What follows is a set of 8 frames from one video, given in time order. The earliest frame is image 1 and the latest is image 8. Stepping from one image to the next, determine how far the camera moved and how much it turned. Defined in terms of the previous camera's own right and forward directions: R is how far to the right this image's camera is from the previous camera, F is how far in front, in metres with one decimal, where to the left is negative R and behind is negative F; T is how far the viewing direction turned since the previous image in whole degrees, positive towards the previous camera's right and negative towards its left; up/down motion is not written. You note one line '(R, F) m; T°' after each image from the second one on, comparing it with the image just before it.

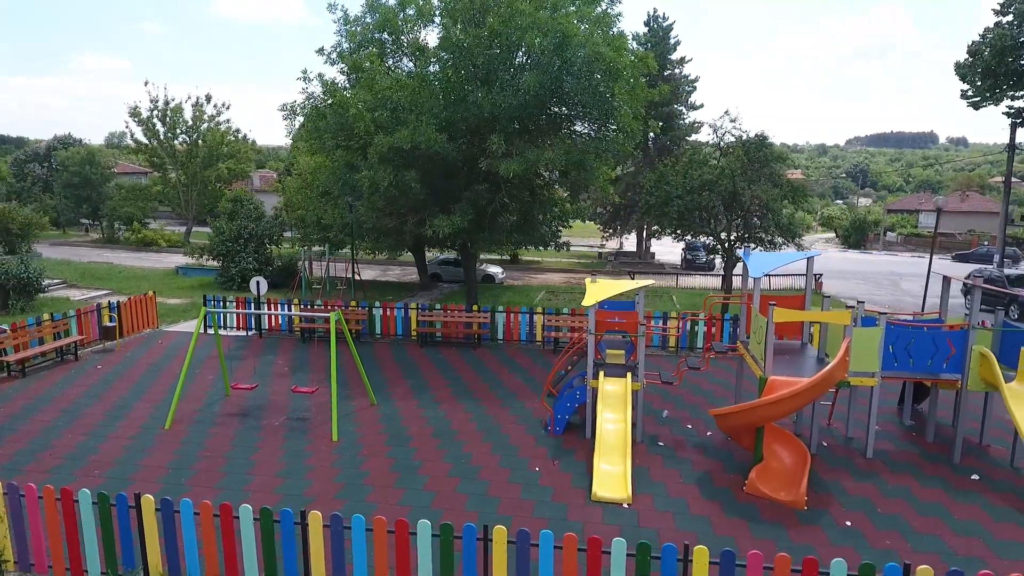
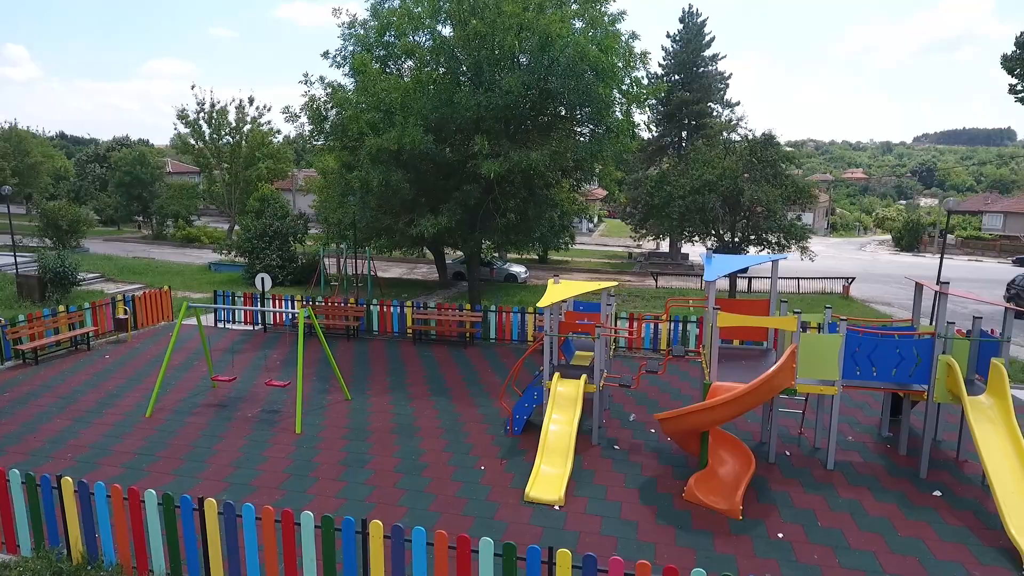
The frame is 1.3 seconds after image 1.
(+1.3, 0.0) m; -5°
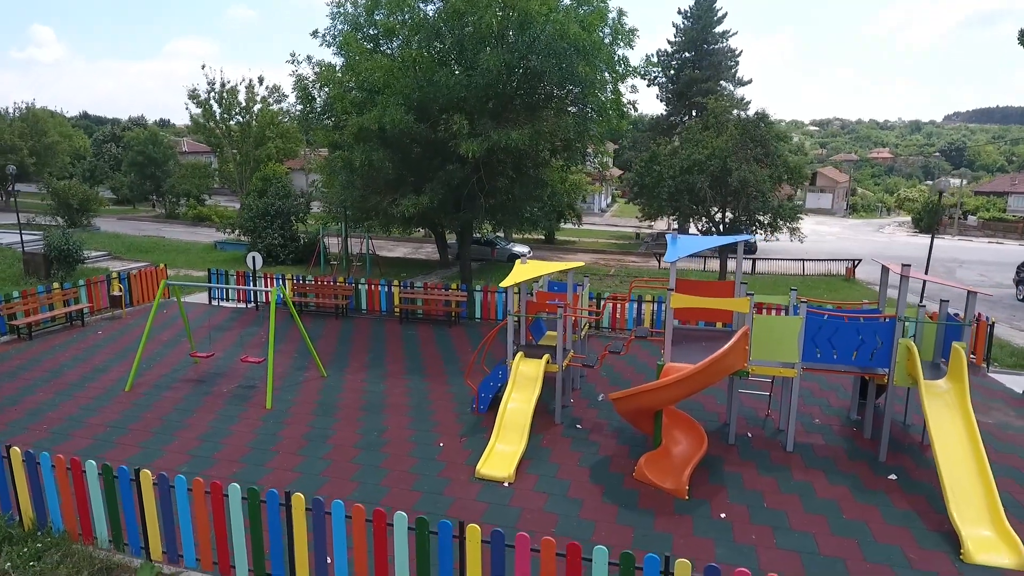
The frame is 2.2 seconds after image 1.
(+0.8, 0.0) m; -2°
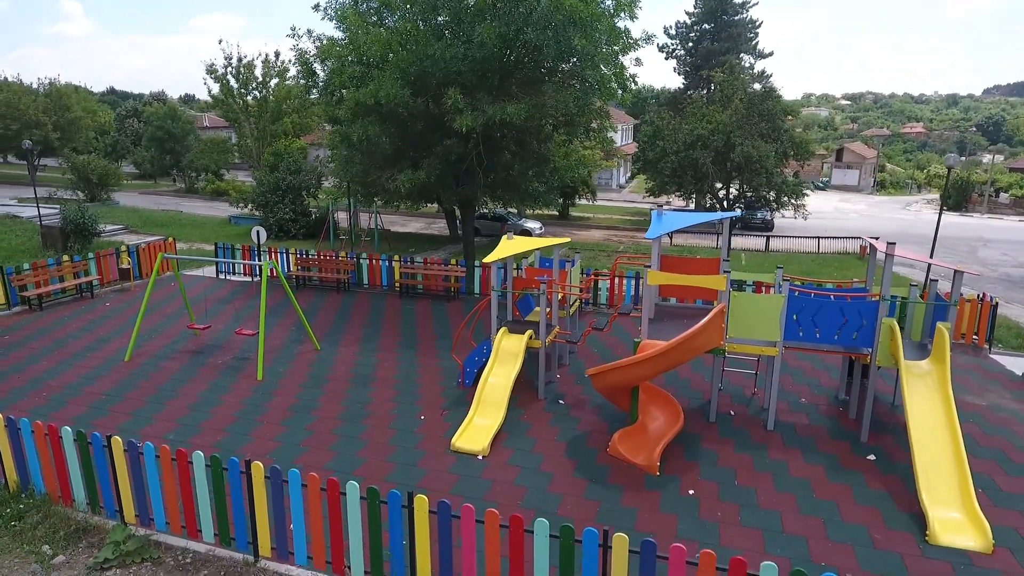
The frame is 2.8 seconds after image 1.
(+0.6, 0.0) m; -2°
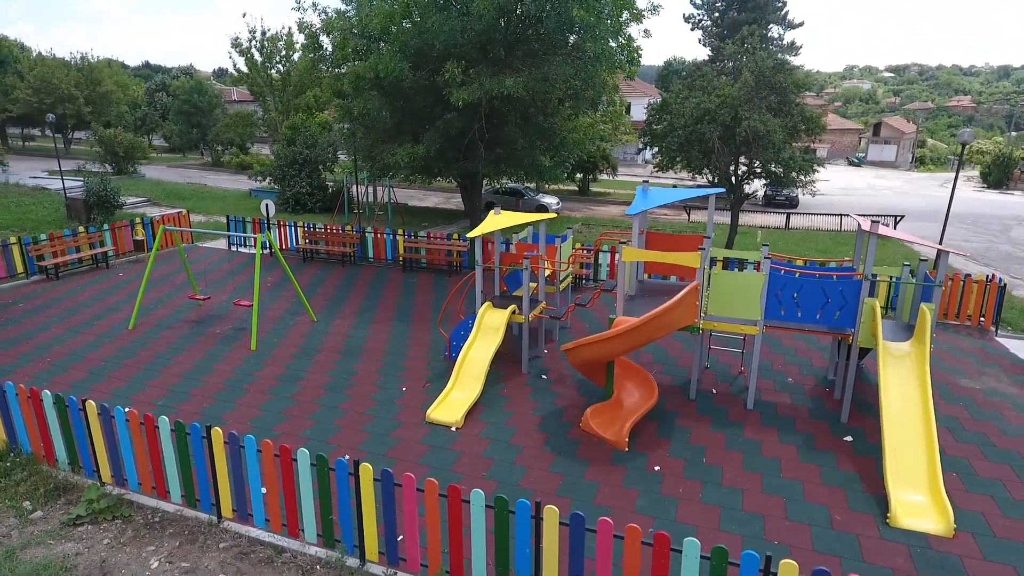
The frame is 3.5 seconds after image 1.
(+0.7, 0.0) m; -3°
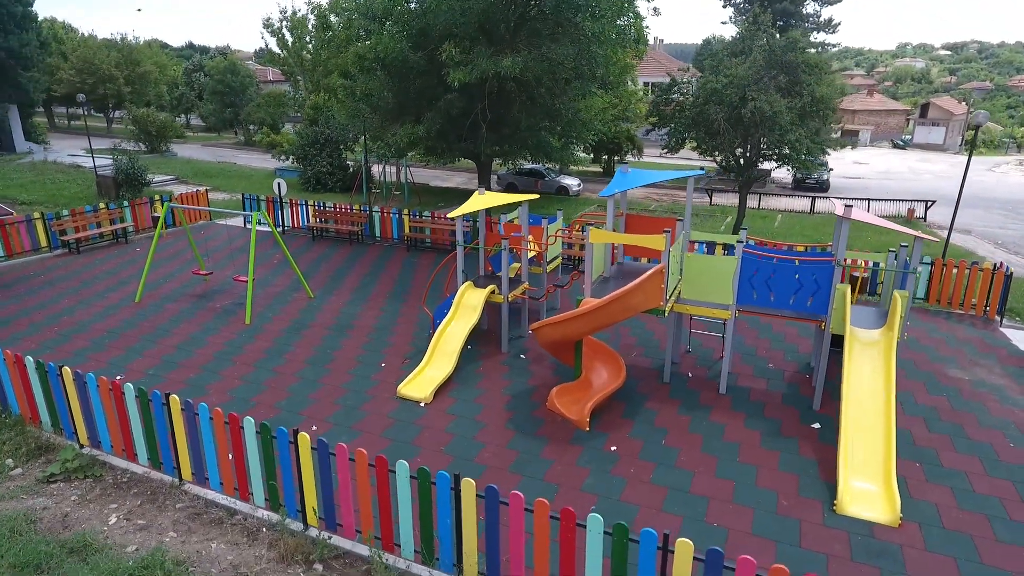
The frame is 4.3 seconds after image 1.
(+0.8, -0.1) m; -3°
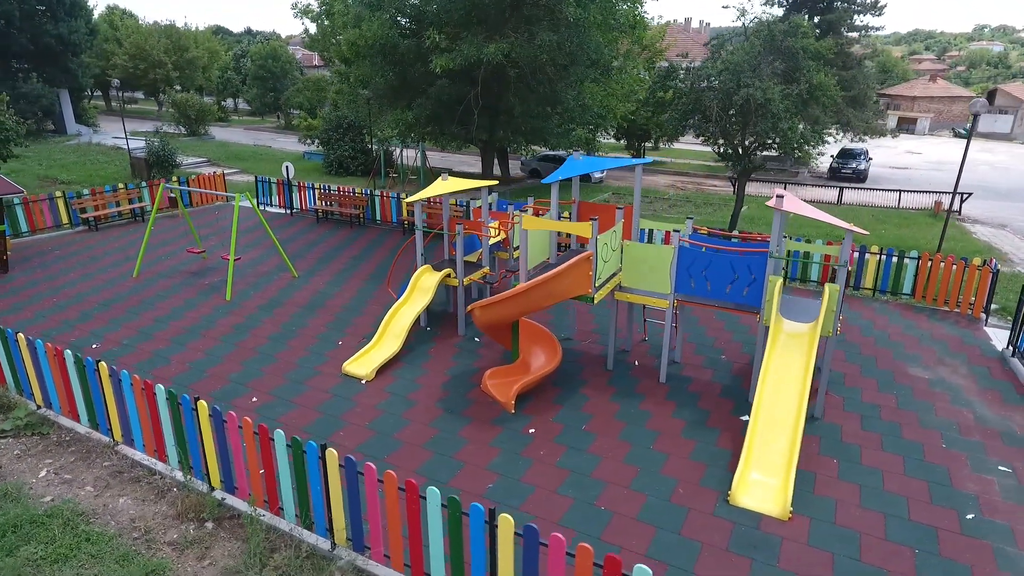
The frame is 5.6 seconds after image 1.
(+1.4, -0.1) m; -5°
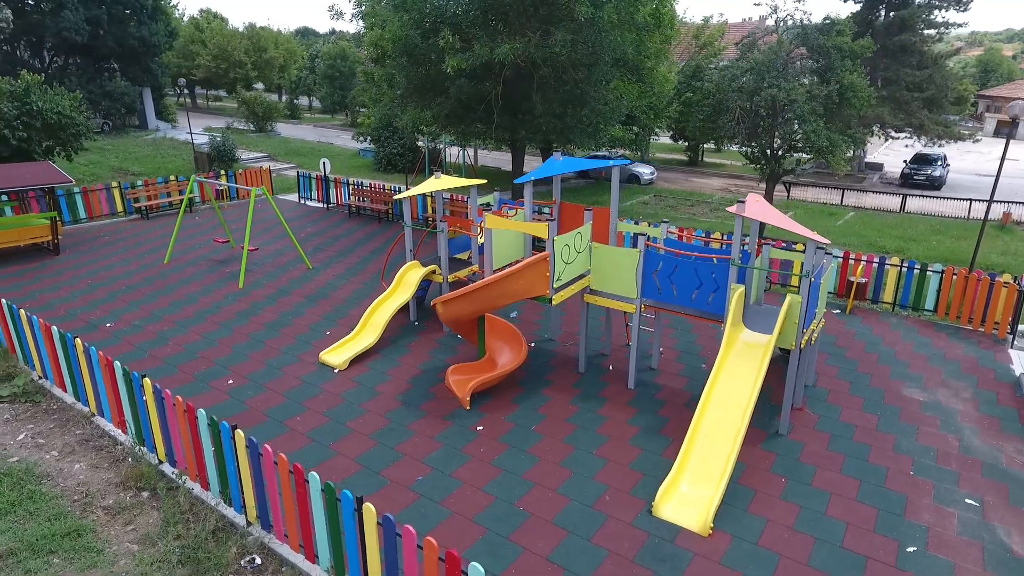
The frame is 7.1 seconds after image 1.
(+1.3, 0.0) m; -7°
